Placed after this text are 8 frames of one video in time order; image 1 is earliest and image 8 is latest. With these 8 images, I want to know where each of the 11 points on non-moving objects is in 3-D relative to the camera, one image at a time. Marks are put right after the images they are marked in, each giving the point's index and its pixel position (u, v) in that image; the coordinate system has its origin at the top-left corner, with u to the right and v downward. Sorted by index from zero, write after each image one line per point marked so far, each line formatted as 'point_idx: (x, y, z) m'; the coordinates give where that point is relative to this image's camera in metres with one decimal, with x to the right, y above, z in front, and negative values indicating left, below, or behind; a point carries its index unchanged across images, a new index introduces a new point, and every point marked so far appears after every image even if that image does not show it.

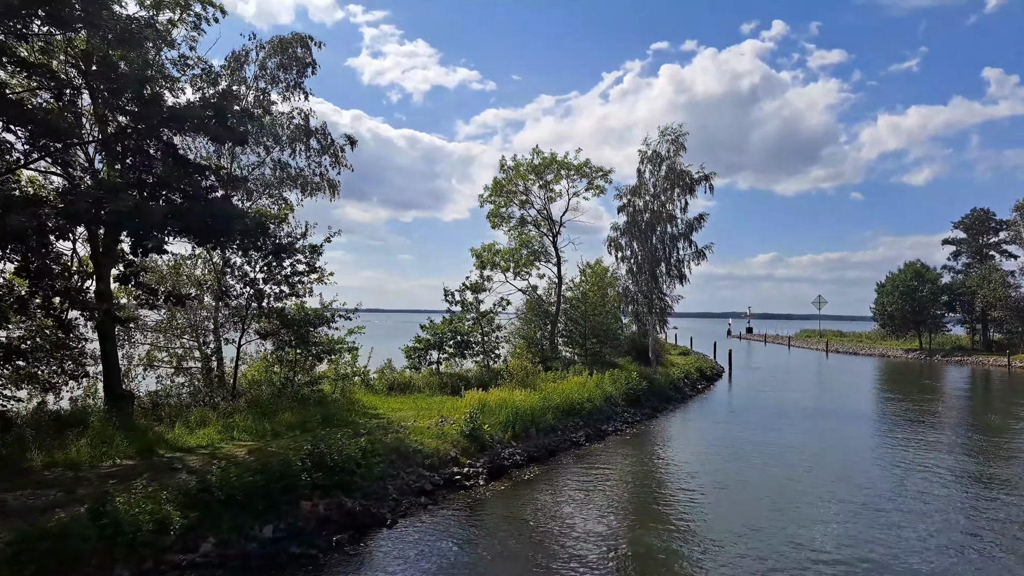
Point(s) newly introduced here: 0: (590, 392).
0: (+2.3, -3.1, +19.7) m
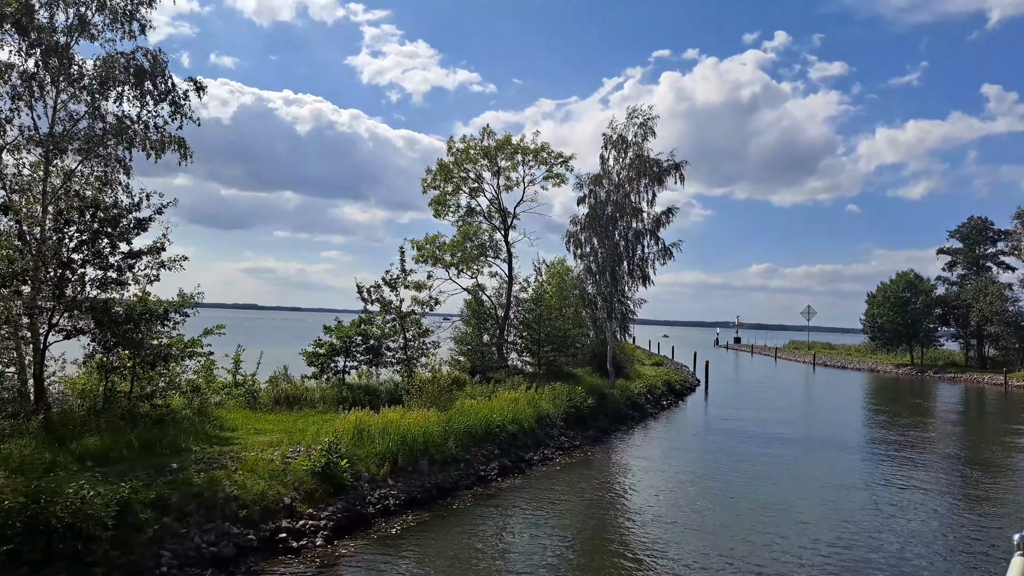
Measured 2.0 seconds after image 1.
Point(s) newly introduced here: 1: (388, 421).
0: (+0.1, -3.1, +16.4) m
1: (-2.4, -2.6, +12.9) m
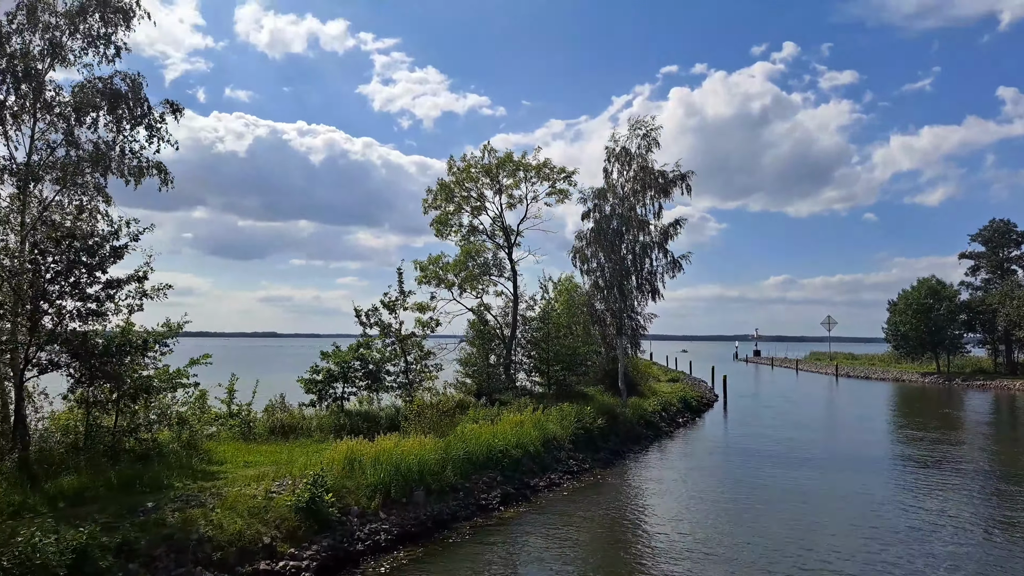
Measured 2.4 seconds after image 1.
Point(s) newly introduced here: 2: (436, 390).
0: (+0.2, -3.5, +15.6) m
1: (-2.4, -3.0, +12.3) m
2: (-2.2, -3.0, +19.4) m
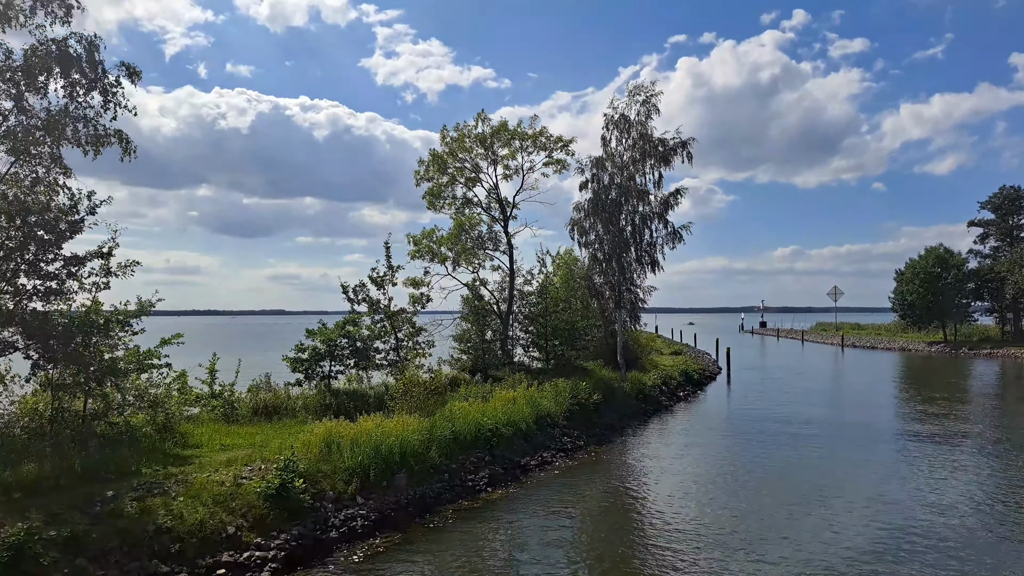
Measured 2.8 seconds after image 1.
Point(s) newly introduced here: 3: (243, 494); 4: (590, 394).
0: (0.0, -2.9, +15.1) m
1: (-2.7, -2.5, +11.7) m
2: (-2.4, -2.3, +18.9) m
3: (-3.7, -2.8, +9.2) m
4: (+2.1, -2.9, +18.3) m
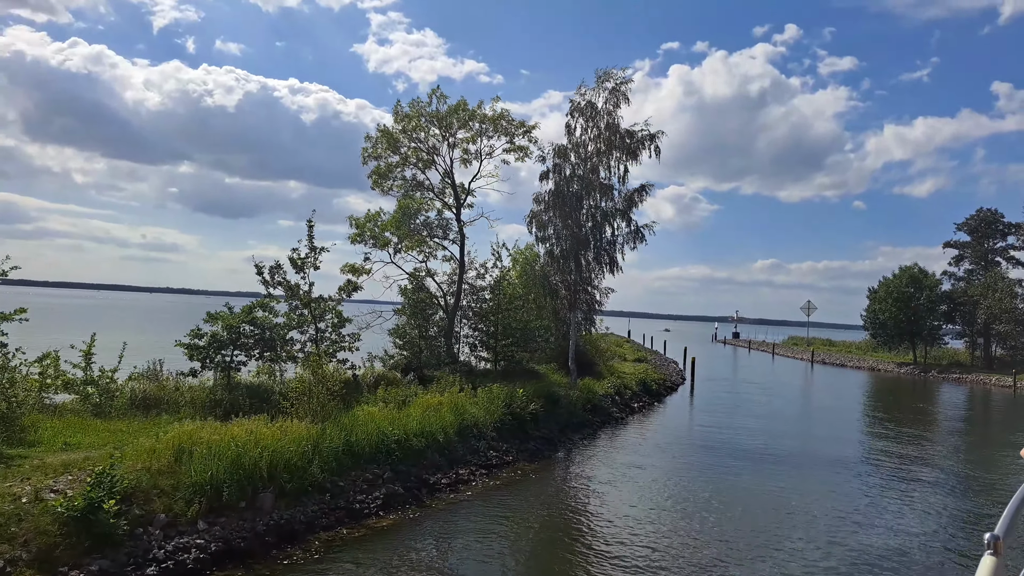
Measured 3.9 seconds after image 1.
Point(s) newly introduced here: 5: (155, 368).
0: (-1.6, -2.7, +13.2) m
1: (-4.2, -2.2, +9.8) m
2: (-4.1, -1.9, +17.0) m
3: (-5.2, -2.5, +7.2) m
4: (+0.4, -2.8, +16.5) m
5: (-7.8, -1.8, +14.6) m
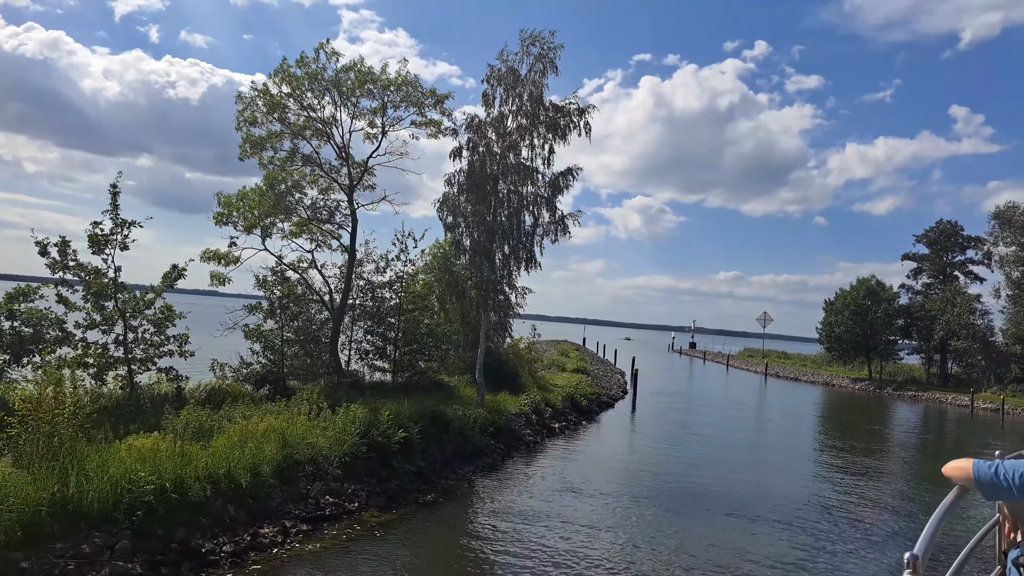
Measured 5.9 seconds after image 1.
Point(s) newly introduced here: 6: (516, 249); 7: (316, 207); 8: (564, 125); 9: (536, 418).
0: (-4.0, -2.5, +9.7) m
1: (-6.4, -1.9, +6.1) m
2: (-6.6, -1.7, +13.2) m
3: (-7.3, -2.1, +3.4) m
4: (-2.2, -2.7, +13.0) m
5: (-10.2, -1.4, +10.7) m
6: (+0.2, +1.1, +18.8) m
7: (-5.4, +2.2, +18.3) m
8: (+1.5, +4.6, +18.8) m
9: (+0.7, -3.7, +19.1) m
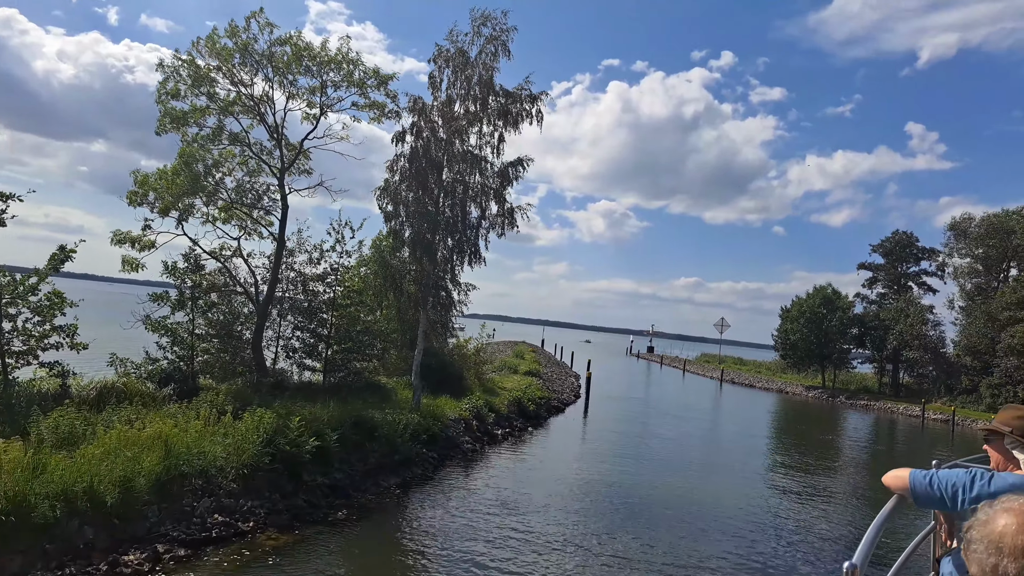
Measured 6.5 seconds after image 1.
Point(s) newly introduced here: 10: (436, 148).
0: (-5.1, -2.3, +8.2) m
1: (-7.2, -1.6, +4.5) m
2: (-7.9, -1.4, +11.7) m
3: (-8.0, -1.8, +1.9) m
4: (-3.4, -2.6, +11.7) m
5: (-11.3, -1.1, +8.9) m
6: (-1.3, +1.2, +17.6) m
7: (-6.8, +2.5, +16.8) m
8: (+0.1, +4.7, +17.7) m
9: (-0.9, -3.6, +17.9) m
10: (-2.0, +3.6, +17.1) m
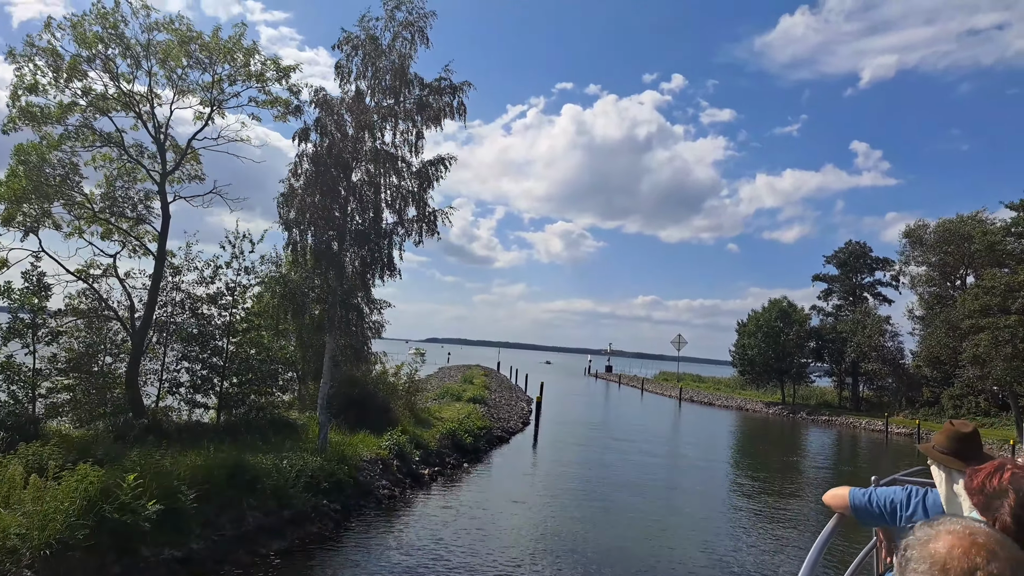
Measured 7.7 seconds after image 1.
0: (-6.2, -2.5, +5.7) m
1: (-8.1, -1.7, +1.9) m
2: (-9.2, -1.8, +9.0) m
3: (-8.7, -1.9, -0.8) m
4: (-4.7, -2.8, +9.3) m
5: (-12.5, -1.4, +6.1) m
6: (-3.0, +0.7, +15.4) m
7: (-8.6, +1.9, +14.4) m
8: (-1.7, +4.3, +15.7) m
9: (-2.6, -4.1, +15.6) m
10: (-3.8, +3.2, +15.0) m
